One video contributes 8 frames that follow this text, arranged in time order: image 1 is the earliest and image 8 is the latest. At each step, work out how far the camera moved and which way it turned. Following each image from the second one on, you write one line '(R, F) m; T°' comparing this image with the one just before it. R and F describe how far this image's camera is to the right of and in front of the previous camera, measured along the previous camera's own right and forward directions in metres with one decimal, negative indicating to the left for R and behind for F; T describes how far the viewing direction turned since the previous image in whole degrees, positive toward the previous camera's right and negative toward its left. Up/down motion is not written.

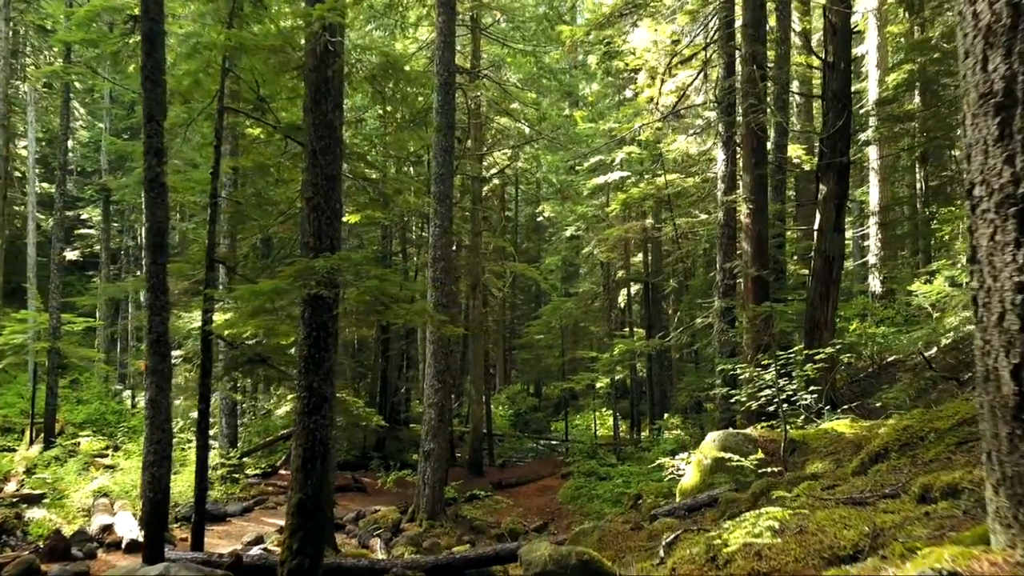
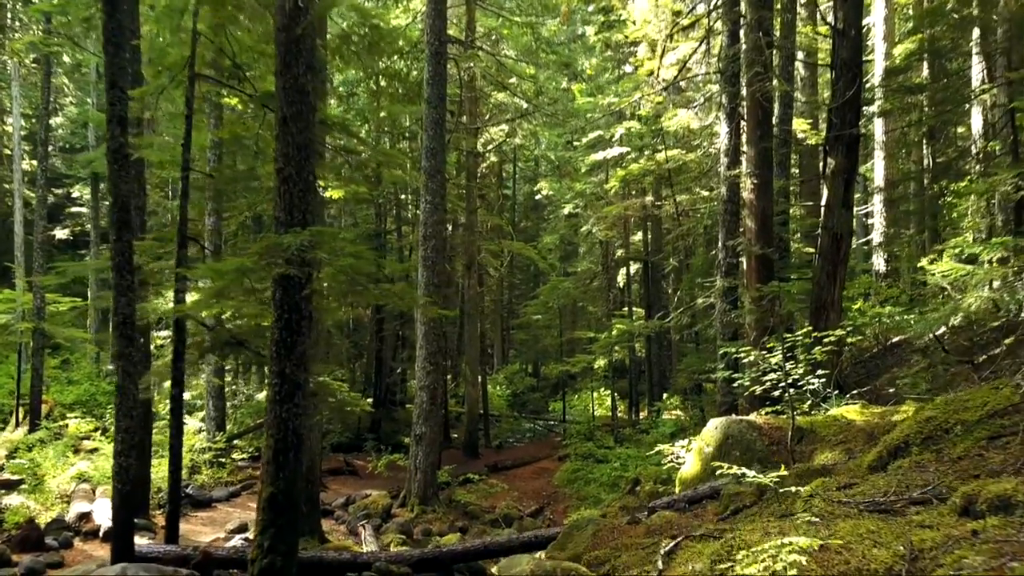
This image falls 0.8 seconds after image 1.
(+0.1, +0.4) m; 0°
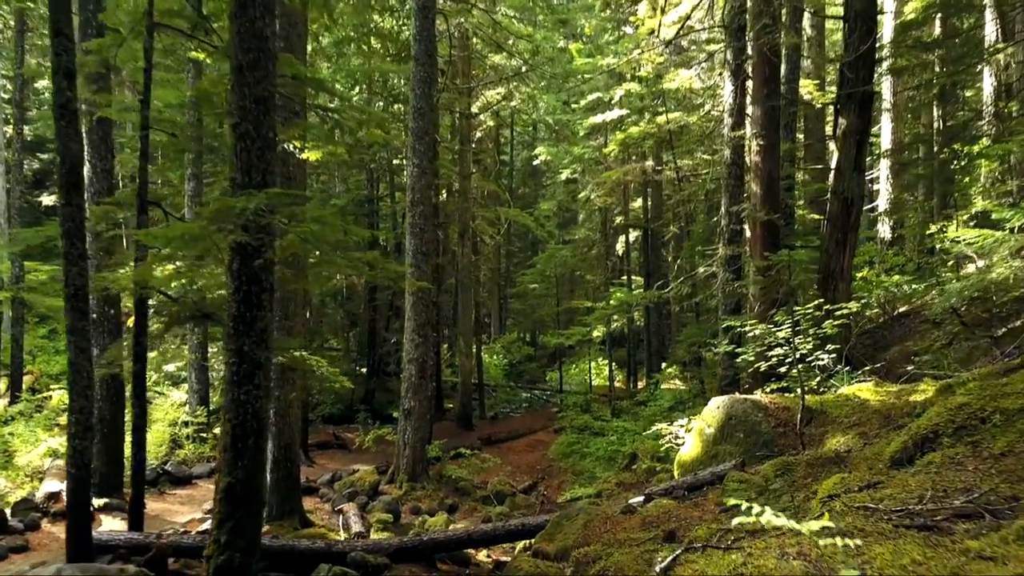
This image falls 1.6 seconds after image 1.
(+0.1, +0.6) m; 0°
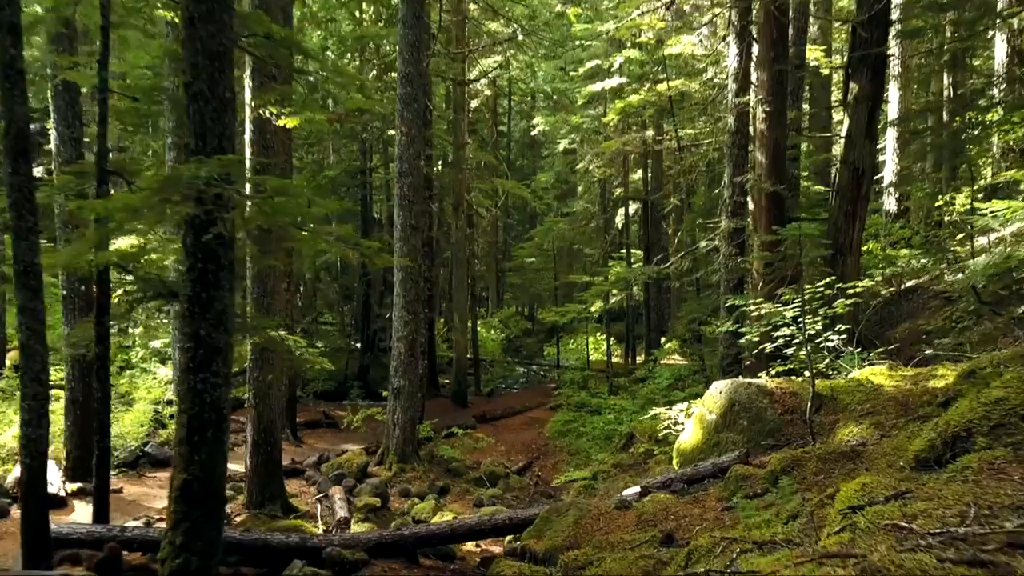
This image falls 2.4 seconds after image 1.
(+0.1, +0.5) m; 0°
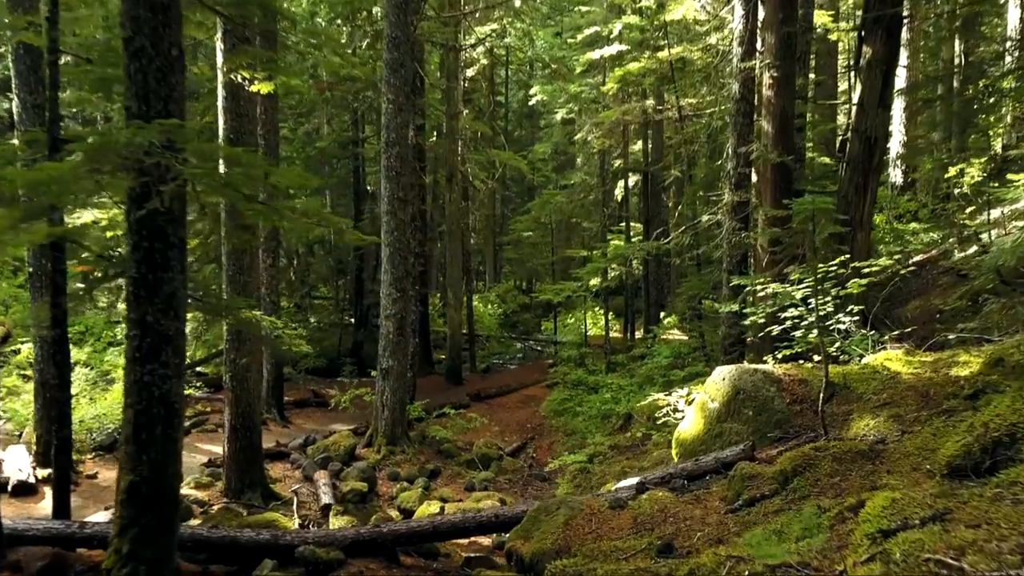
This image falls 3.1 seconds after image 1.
(+0.1, +0.5) m; 0°
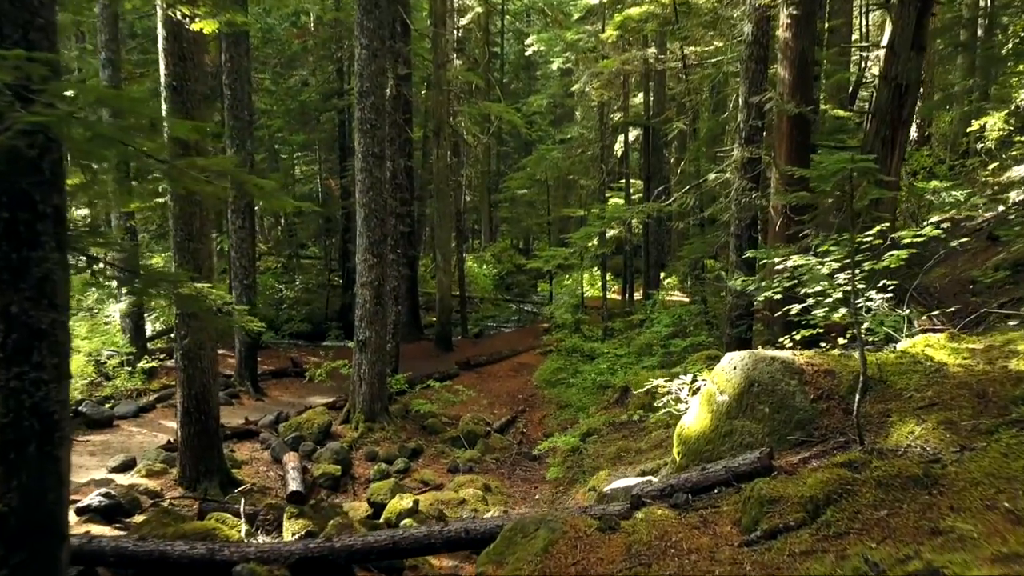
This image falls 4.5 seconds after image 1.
(+0.2, +0.9) m; 0°
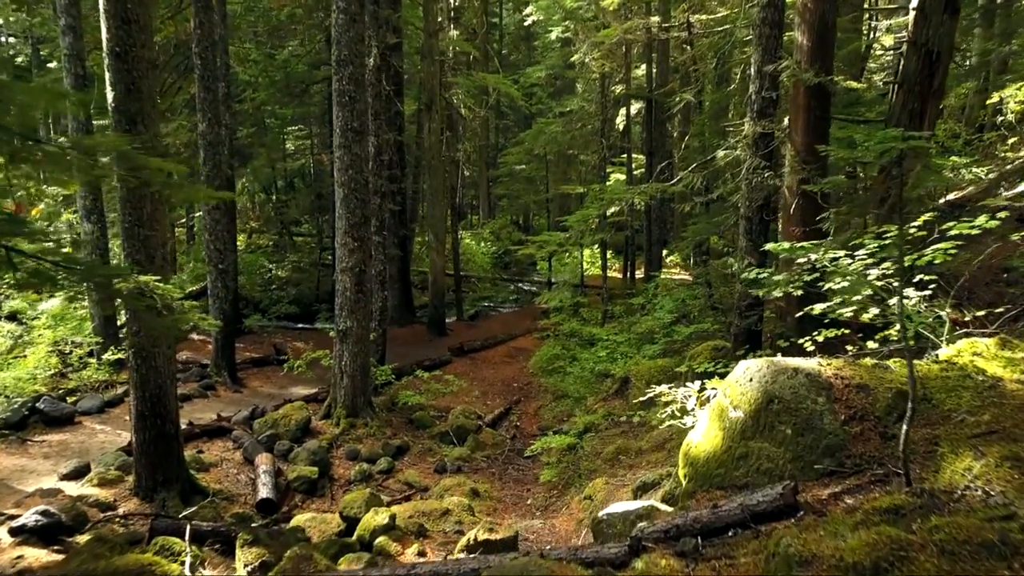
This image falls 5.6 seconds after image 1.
(+0.1, +0.7) m; 0°
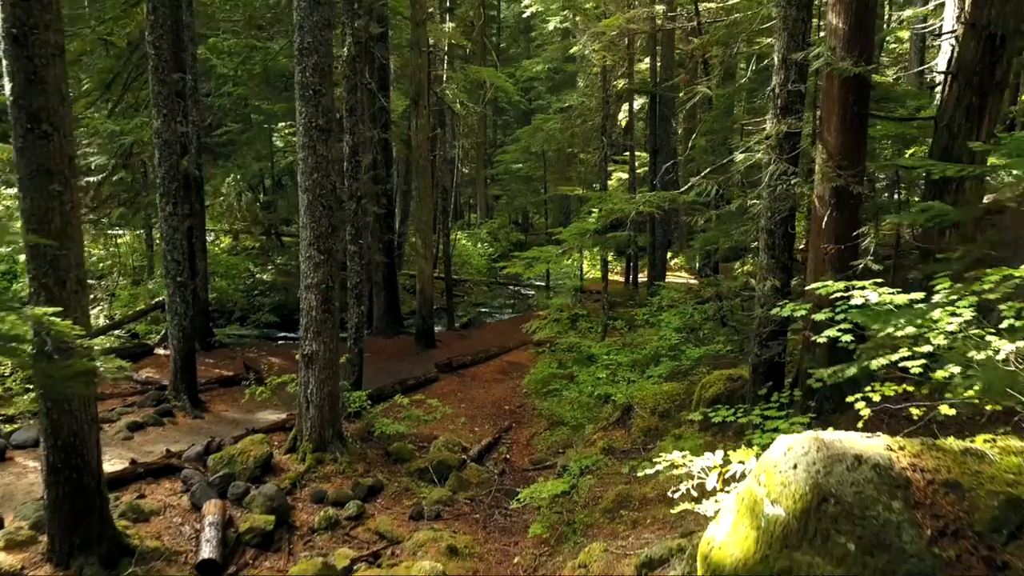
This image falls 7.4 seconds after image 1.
(+0.1, +1.1) m; 0°
